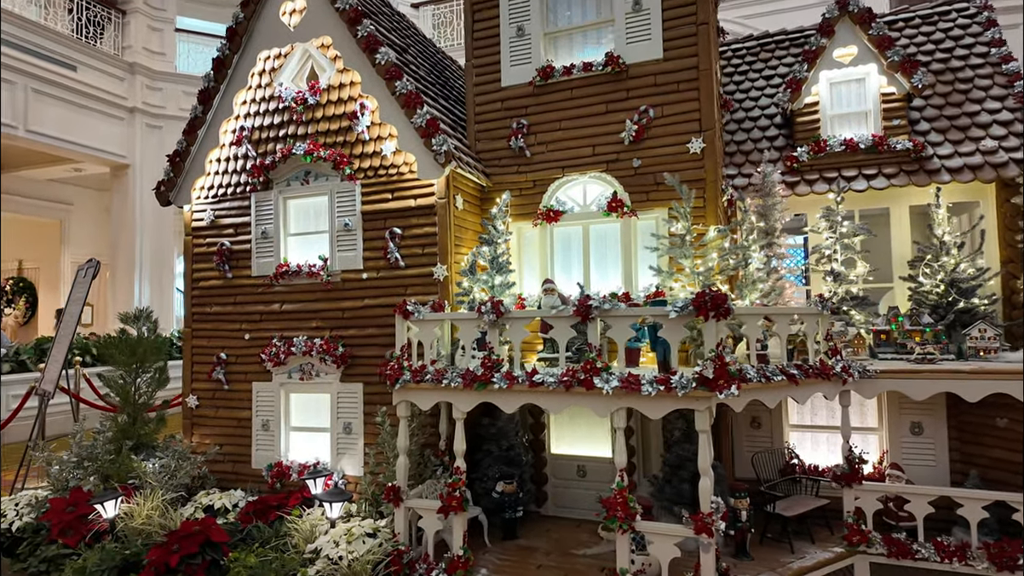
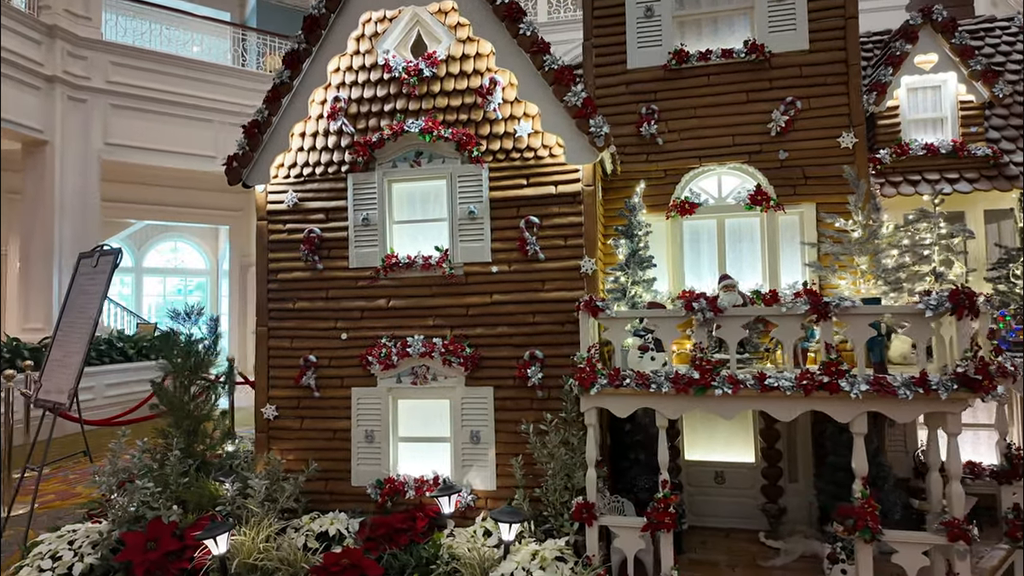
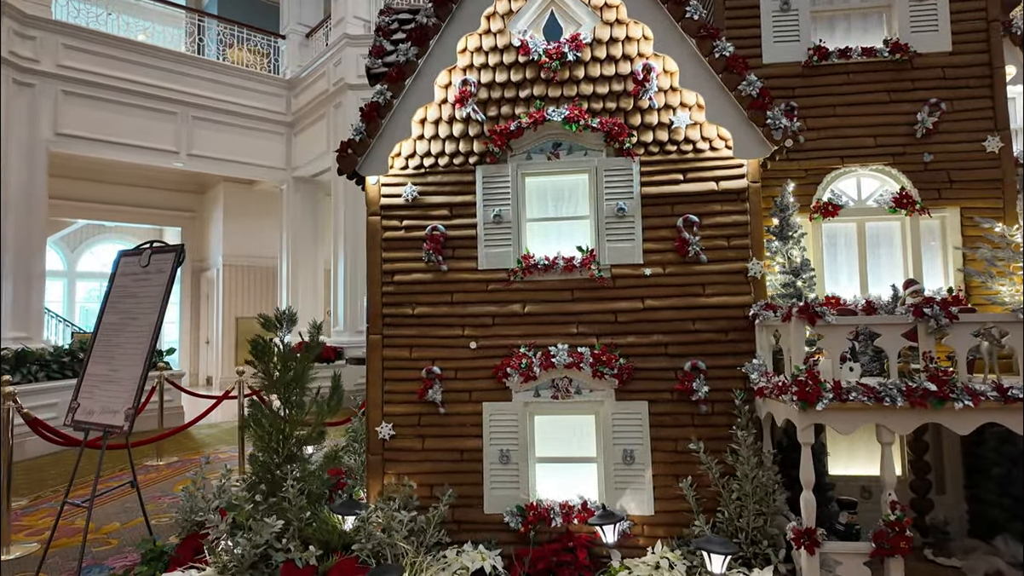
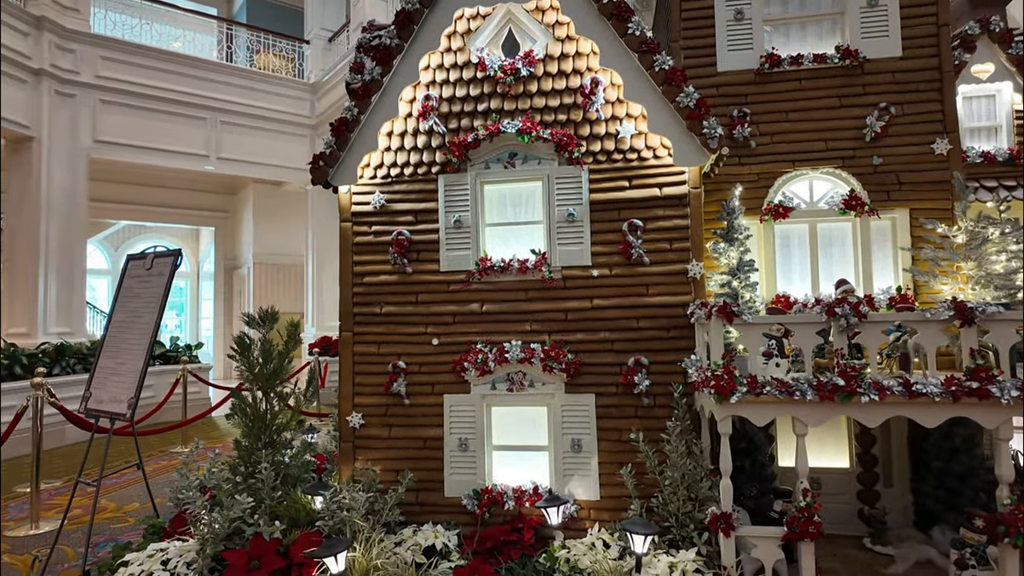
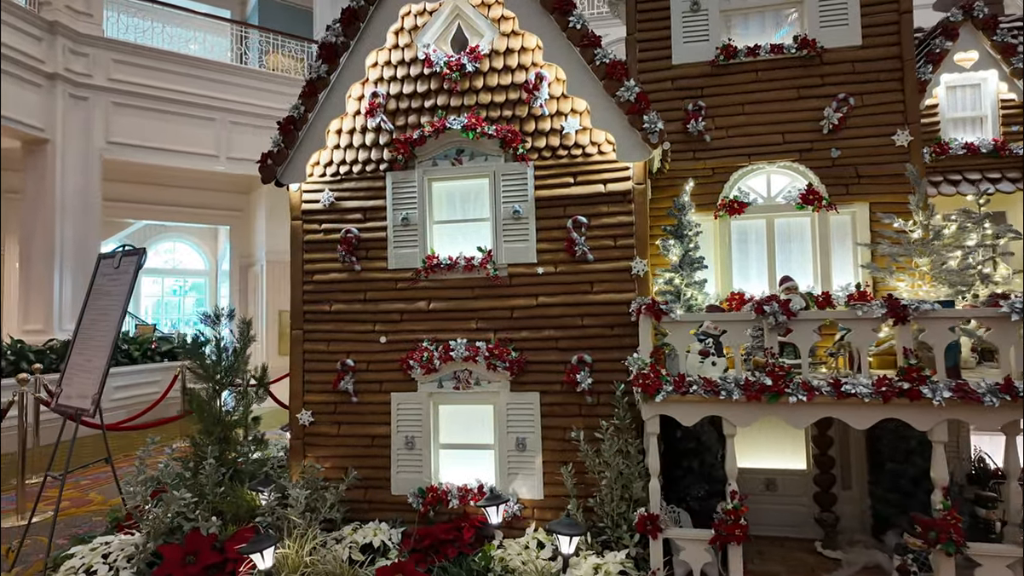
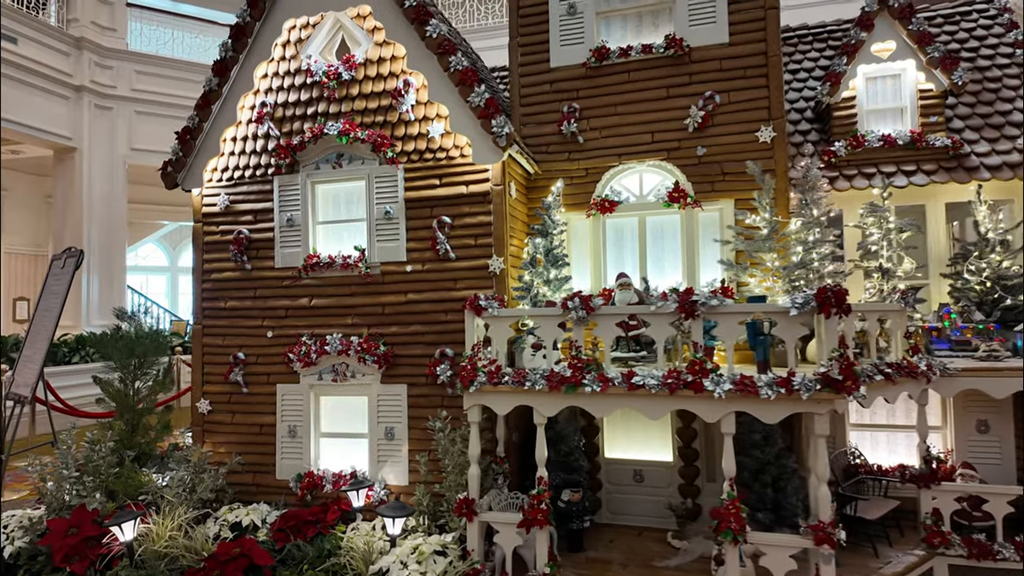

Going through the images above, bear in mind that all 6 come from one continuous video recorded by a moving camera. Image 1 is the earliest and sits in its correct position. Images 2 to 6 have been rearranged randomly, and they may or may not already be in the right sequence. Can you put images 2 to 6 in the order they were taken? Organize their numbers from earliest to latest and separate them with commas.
6, 2, 5, 4, 3
